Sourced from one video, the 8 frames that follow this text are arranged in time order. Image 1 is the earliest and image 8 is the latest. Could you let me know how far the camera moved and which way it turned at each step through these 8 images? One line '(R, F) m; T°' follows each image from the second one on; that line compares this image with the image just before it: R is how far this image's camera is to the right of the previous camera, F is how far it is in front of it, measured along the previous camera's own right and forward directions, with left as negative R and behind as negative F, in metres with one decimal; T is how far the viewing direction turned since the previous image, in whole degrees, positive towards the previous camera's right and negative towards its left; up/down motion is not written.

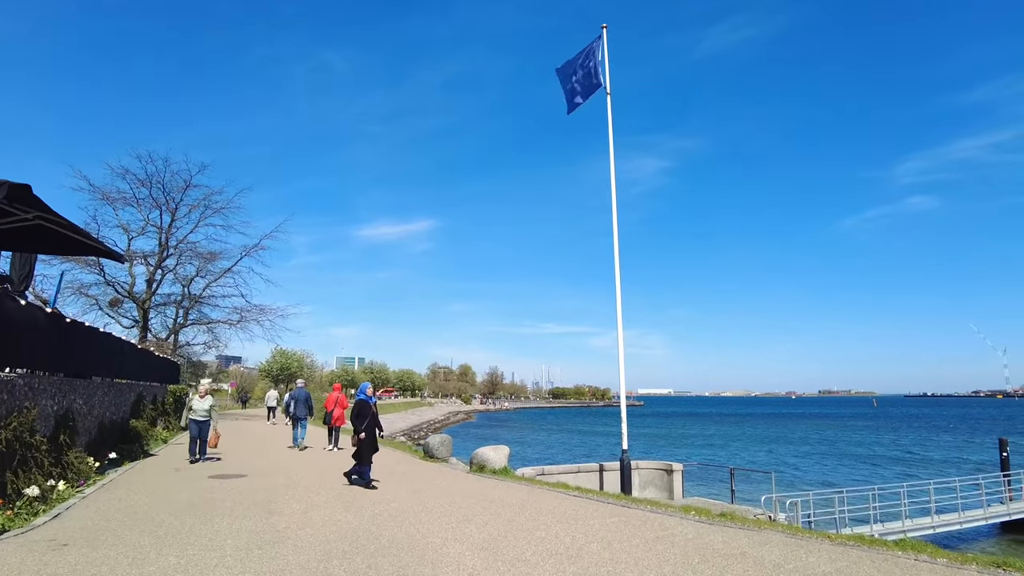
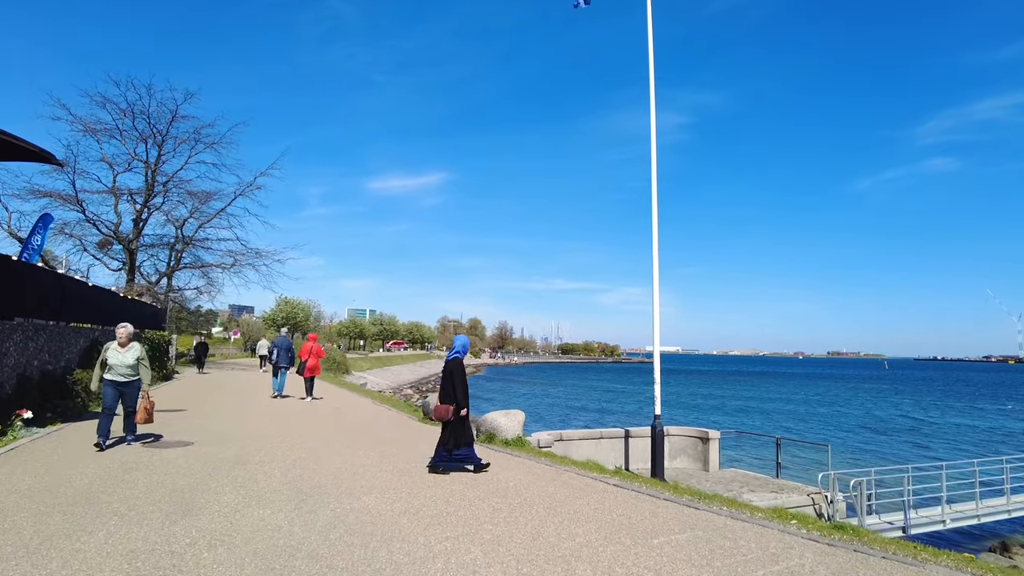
(-0.1, +2.6) m; -1°
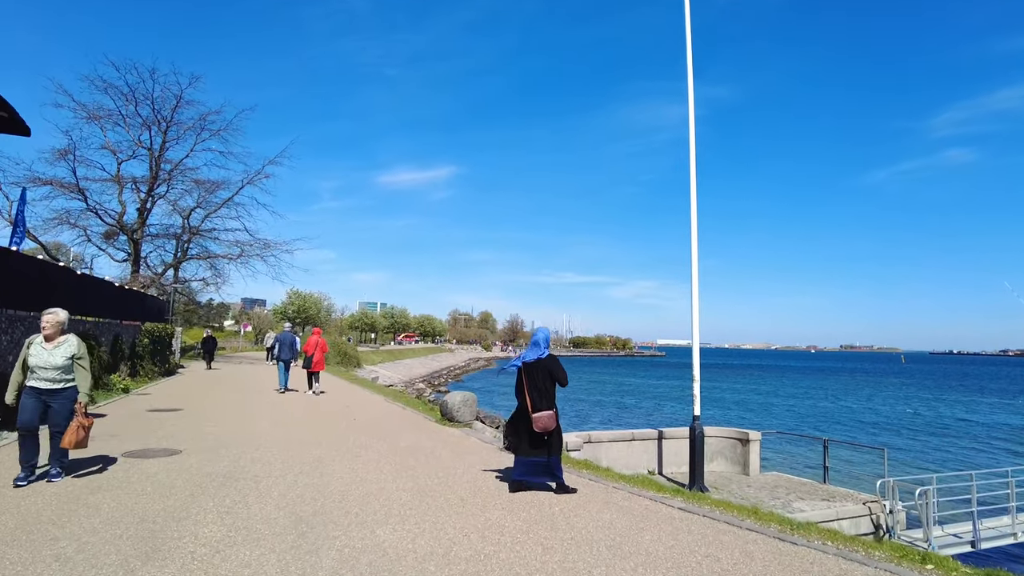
(-0.3, +1.3) m; -1°
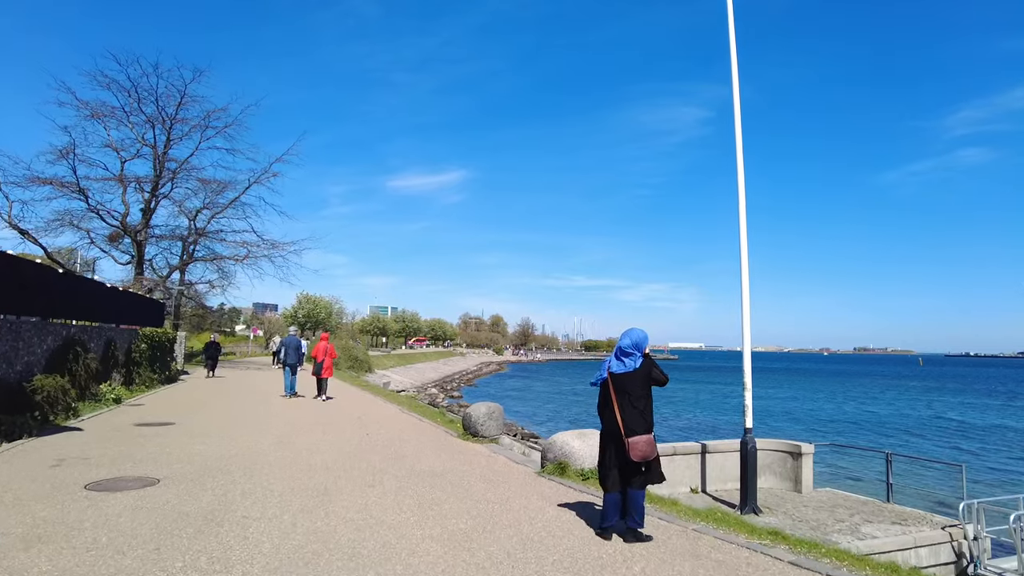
(-0.4, +1.4) m; -1°
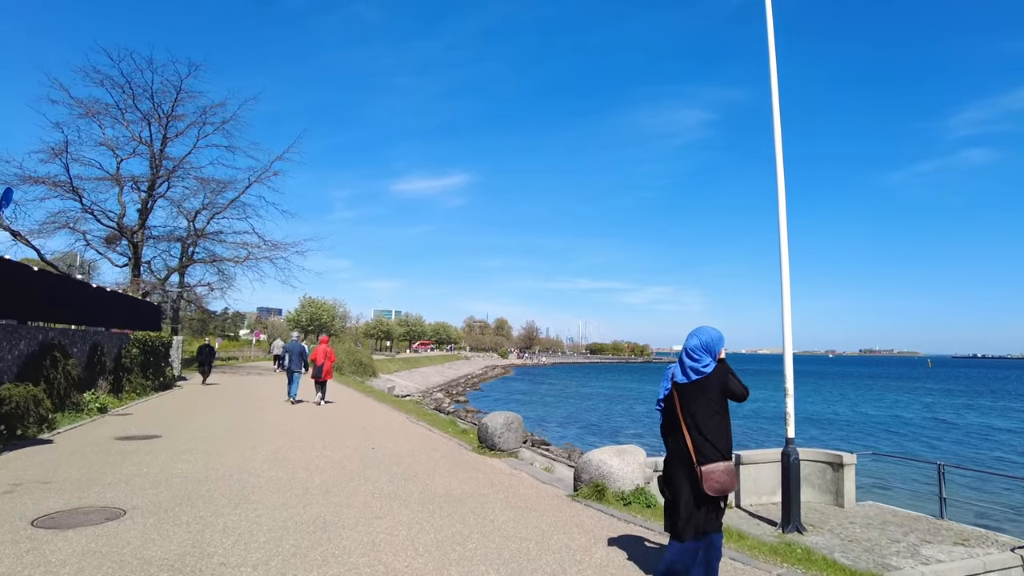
(-0.3, +1.1) m; 0°
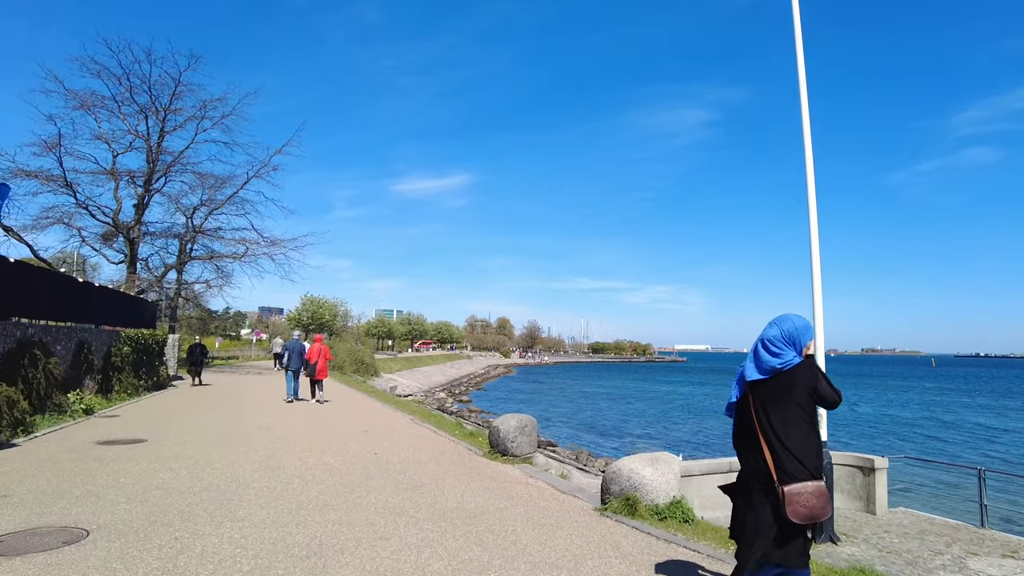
(-0.2, +0.8) m; 0°
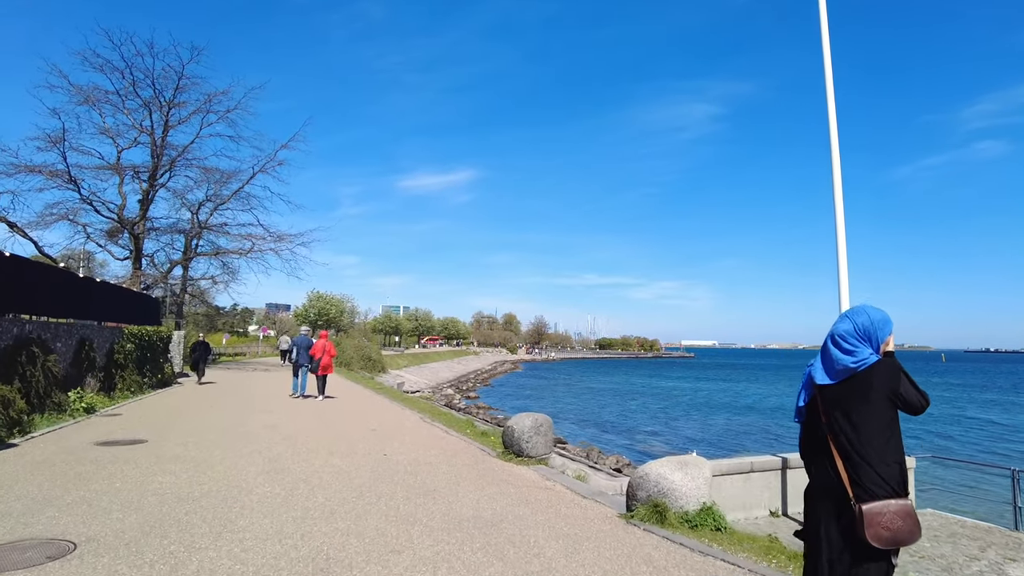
(-0.1, +0.4) m; -1°
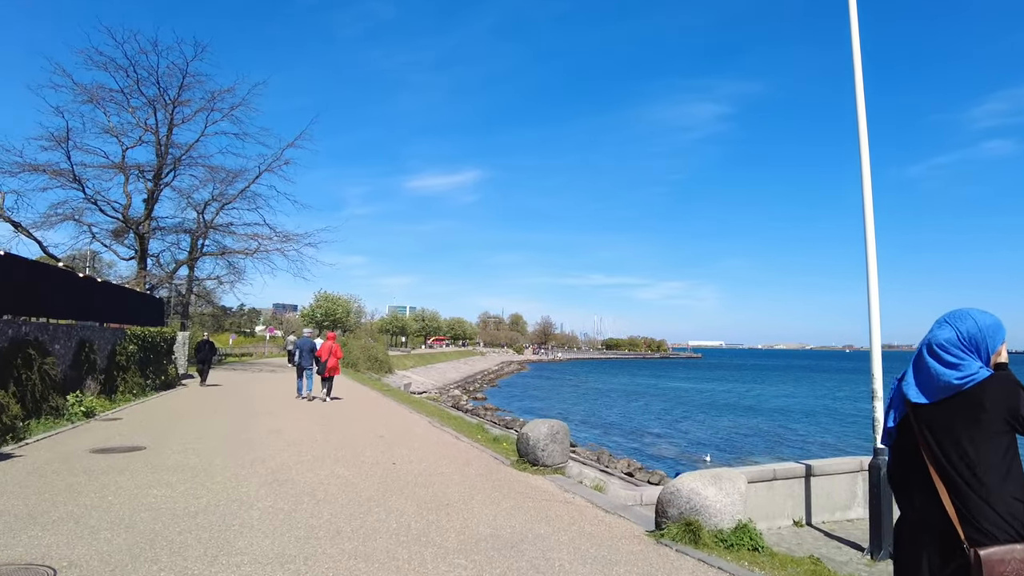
(-0.1, +0.4) m; -1°
